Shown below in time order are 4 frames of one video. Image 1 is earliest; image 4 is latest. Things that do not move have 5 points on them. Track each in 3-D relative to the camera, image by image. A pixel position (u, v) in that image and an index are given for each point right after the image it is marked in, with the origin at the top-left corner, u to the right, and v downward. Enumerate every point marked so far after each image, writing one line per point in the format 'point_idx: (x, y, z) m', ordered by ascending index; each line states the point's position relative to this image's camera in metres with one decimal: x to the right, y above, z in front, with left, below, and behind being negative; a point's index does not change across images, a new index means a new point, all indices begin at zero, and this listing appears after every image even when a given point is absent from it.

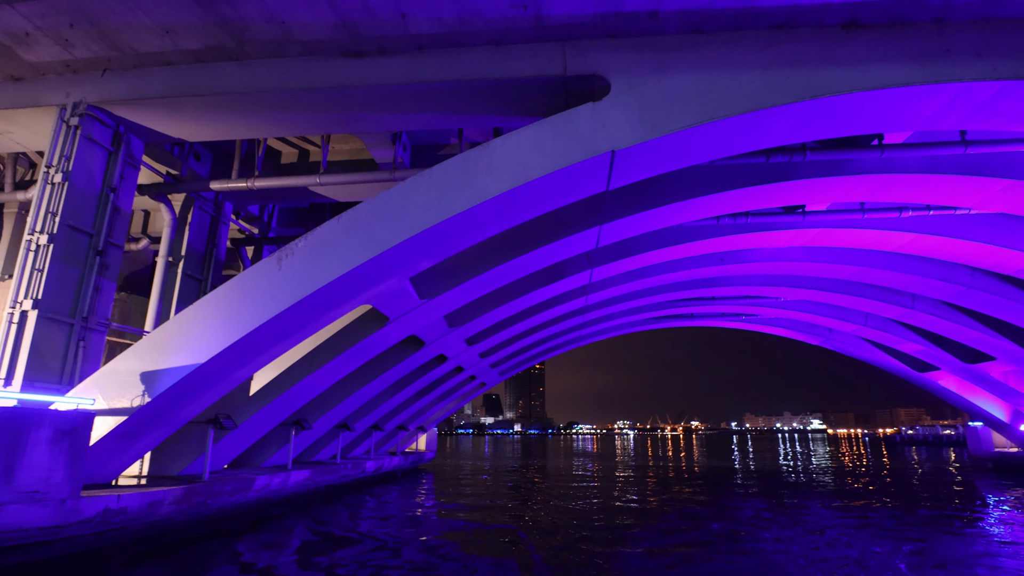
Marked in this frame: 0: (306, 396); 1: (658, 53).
0: (-4.3, -2.2, +11.0) m
1: (+2.2, +3.6, +8.2) m
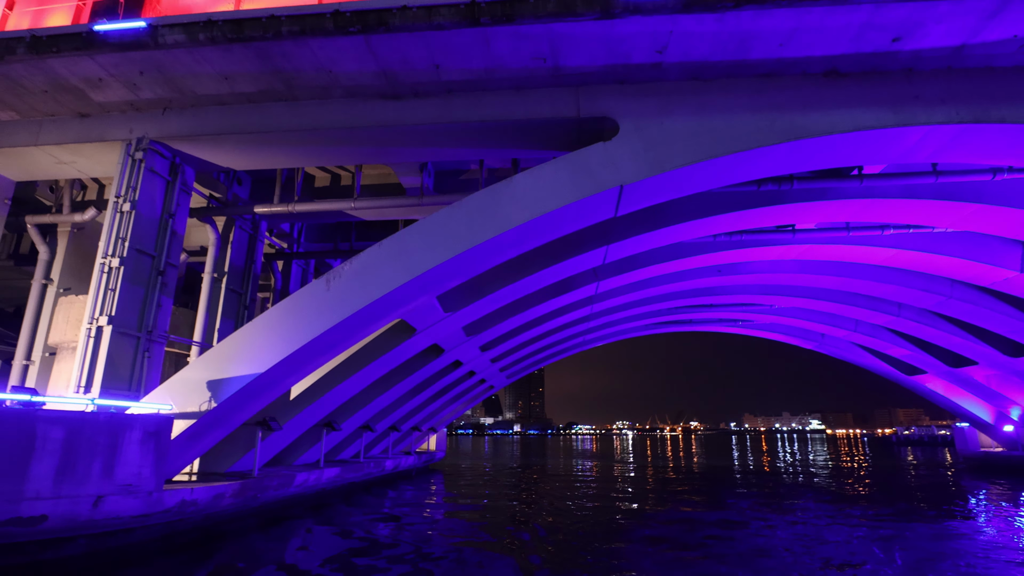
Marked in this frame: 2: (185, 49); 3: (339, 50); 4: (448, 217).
0: (-3.9, -2.5, +12.1) m
1: (+2.6, +3.3, +9.2) m
2: (-5.3, +3.9, +8.7) m
3: (-2.8, +3.9, +8.6) m
4: (-1.1, +1.2, +8.9) m
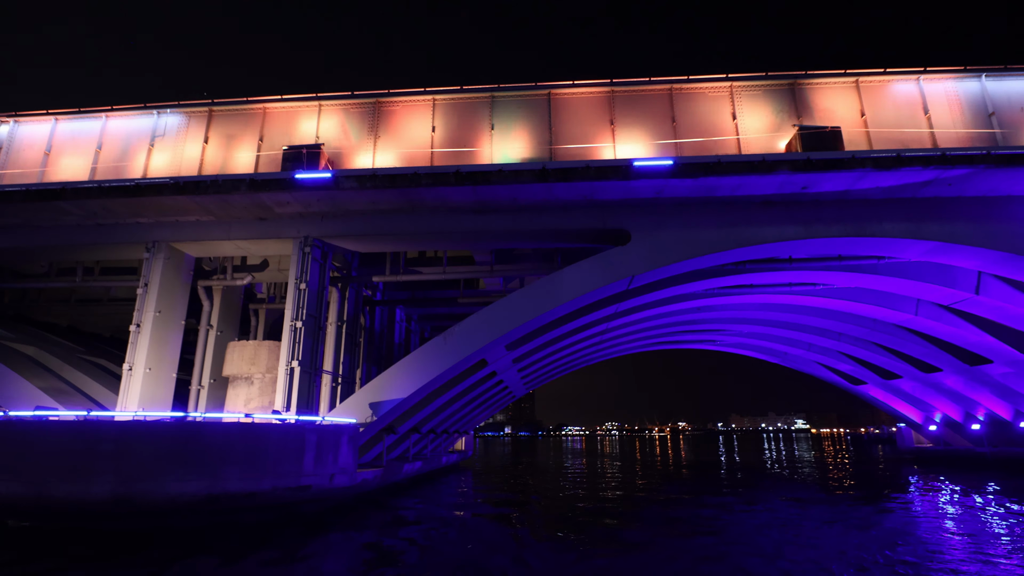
0: (-2.7, -3.9, +16.9) m
1: (+3.9, +1.9, +14.2) m
2: (-4.0, +2.5, +13.5) m
3: (-1.5, +2.5, +13.5) m
4: (+0.2, -0.2, +13.8) m
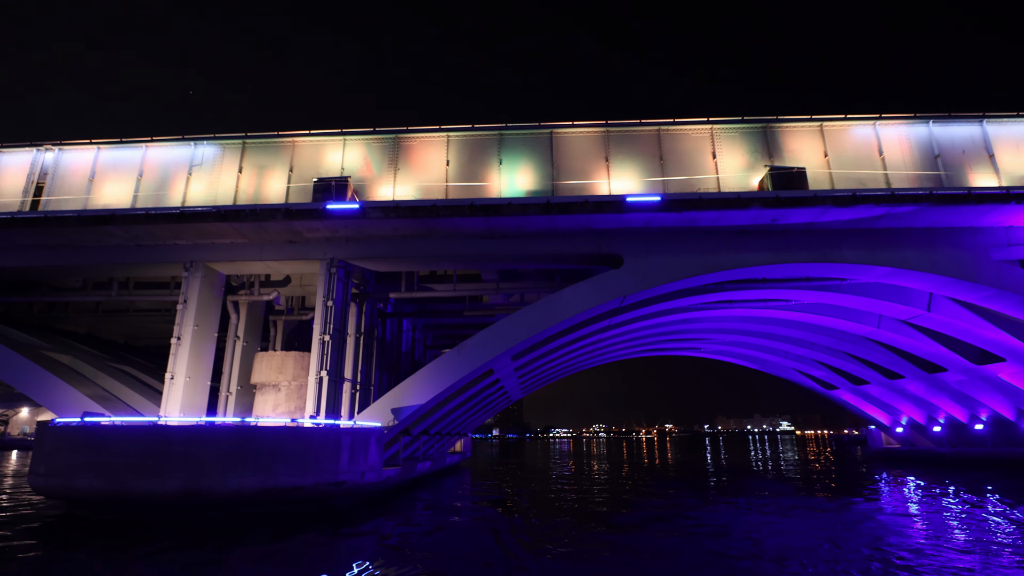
0: (-2.6, -4.5, +18.6) m
1: (+4.1, +1.3, +16.0) m
2: (-3.8, +2.0, +15.2) m
3: (-1.3, +1.9, +15.2) m
4: (+0.4, -0.7, +15.6) m
